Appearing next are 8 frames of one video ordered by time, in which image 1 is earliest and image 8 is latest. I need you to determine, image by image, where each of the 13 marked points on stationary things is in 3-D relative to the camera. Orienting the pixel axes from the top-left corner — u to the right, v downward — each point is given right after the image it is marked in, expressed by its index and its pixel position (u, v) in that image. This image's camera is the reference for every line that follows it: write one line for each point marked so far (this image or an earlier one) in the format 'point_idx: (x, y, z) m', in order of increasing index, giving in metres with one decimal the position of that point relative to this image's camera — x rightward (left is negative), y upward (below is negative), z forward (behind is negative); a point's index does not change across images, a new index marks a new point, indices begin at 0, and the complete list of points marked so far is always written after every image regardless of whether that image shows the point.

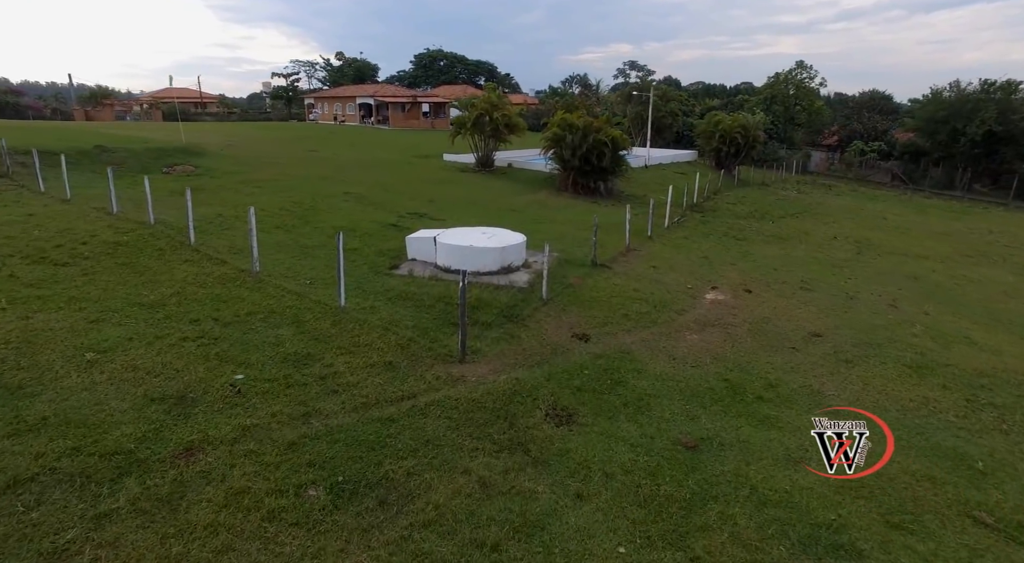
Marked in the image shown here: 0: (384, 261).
0: (-2.6, +0.3, +12.2) m
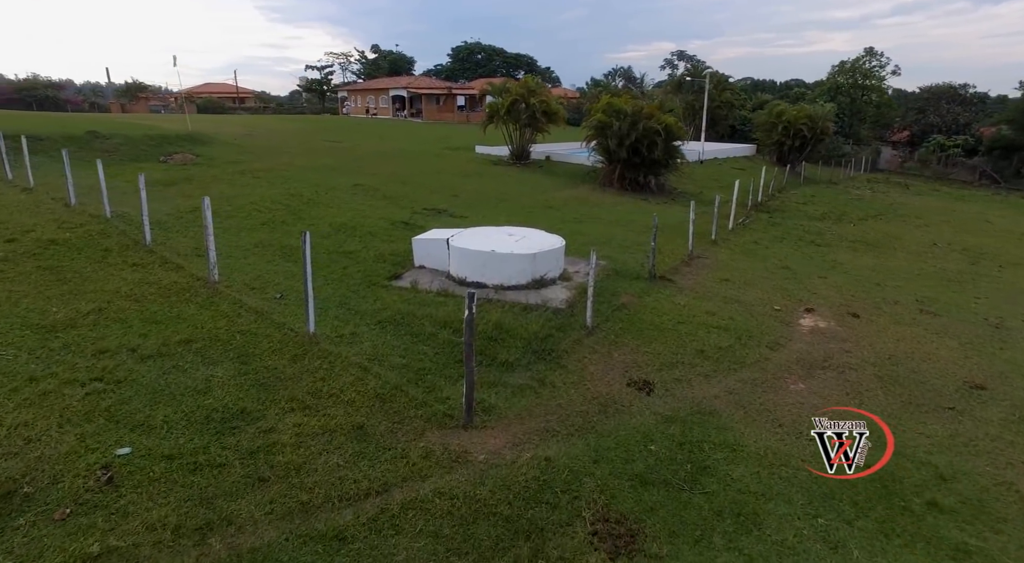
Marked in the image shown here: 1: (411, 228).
0: (-2.1, +0.2, +9.8) m
1: (-2.0, +1.0, +12.5) m
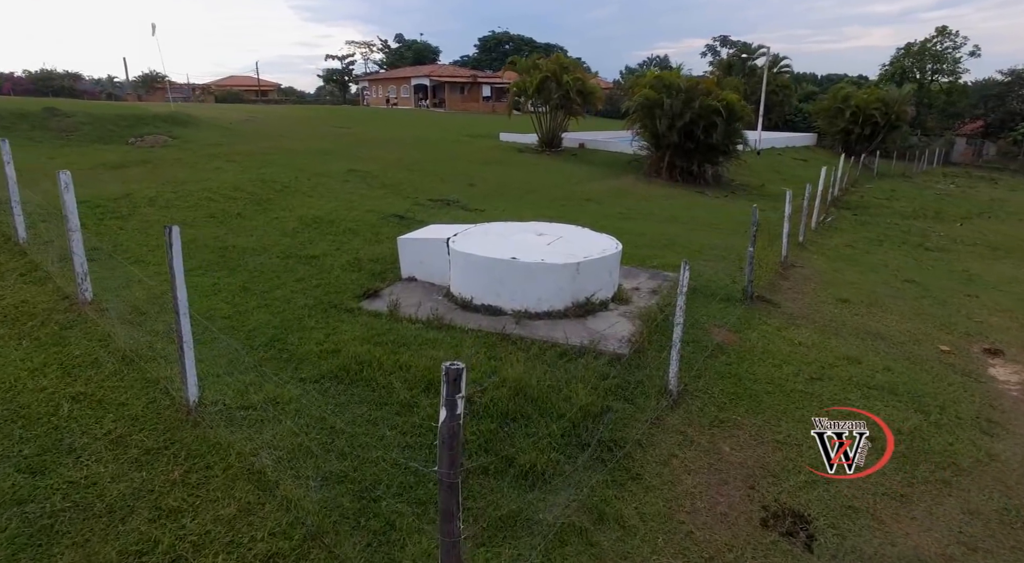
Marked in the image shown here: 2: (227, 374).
0: (-1.7, 0.0, +6.8) m
1: (-1.6, +0.9, +9.5) m
2: (-2.1, -0.6, +4.5) m
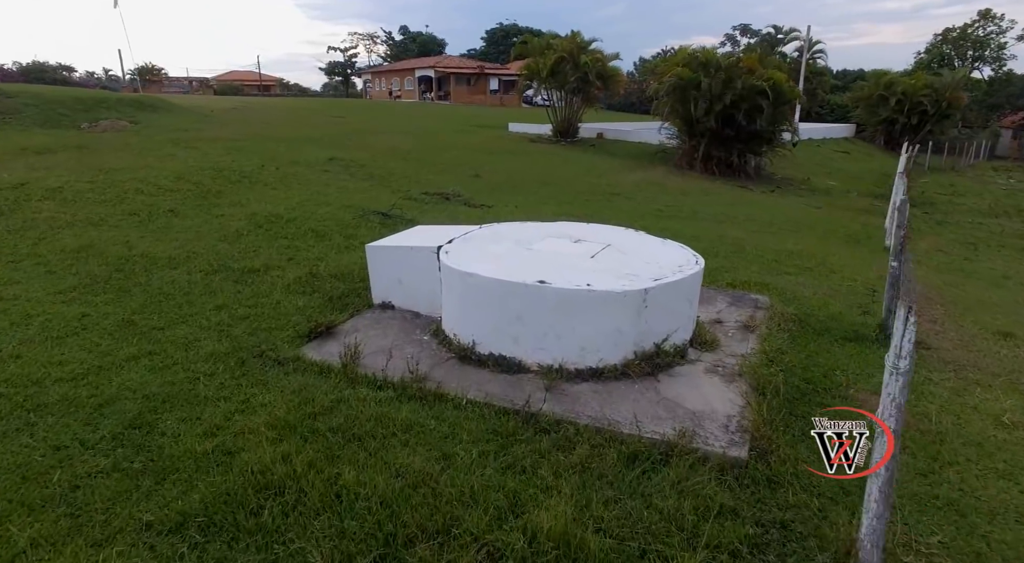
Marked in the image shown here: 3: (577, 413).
0: (-1.6, -0.3, +4.5) m
1: (-1.4, +0.7, +7.3) m
2: (-1.9, -0.9, +2.3) m
3: (+0.3, -0.7, +3.3) m
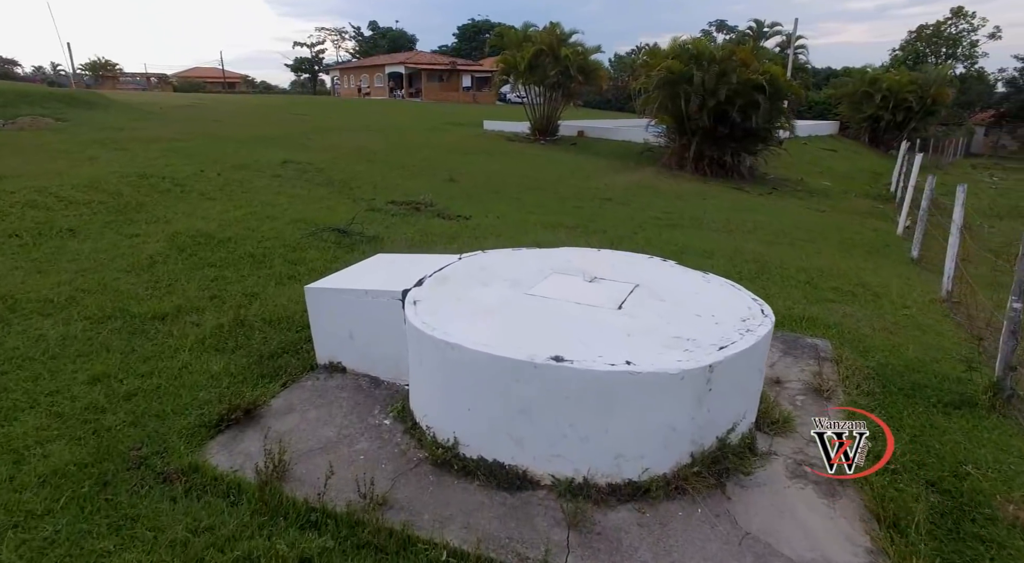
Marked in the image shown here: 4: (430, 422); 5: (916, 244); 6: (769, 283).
0: (-1.6, -0.6, +3.2) m
1: (-1.5, +0.4, +6.0) m
2: (-1.8, -1.2, +1.0) m
3: (+0.4, -1.0, +2.1) m
4: (-0.4, -0.6, +2.8) m
5: (+5.7, +0.5, +8.9) m
6: (+2.4, 0.0, +5.8) m
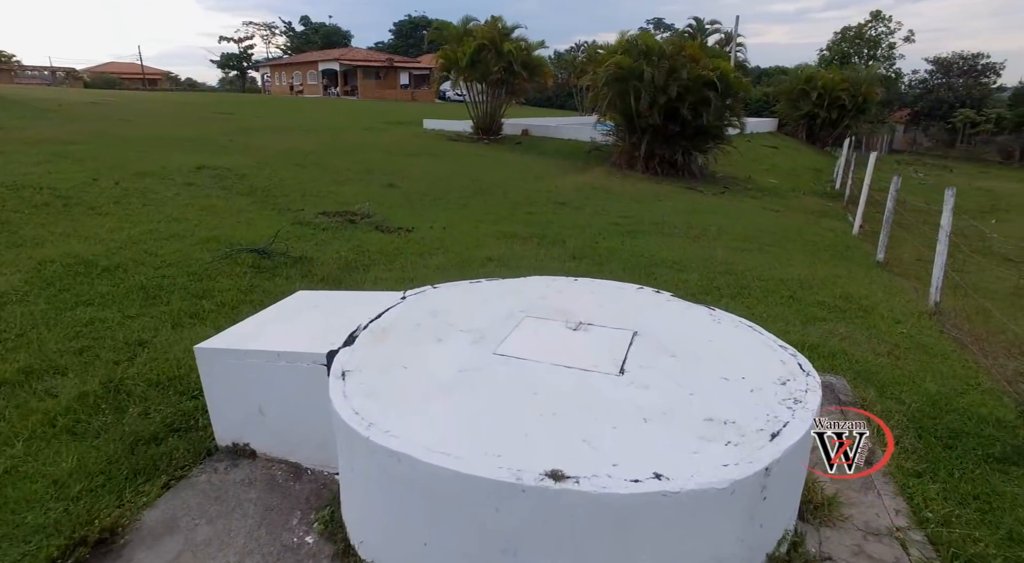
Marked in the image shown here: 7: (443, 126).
0: (-1.7, -0.8, +2.3) m
1: (-1.9, +0.1, +5.0) m
2: (-1.7, -1.5, 0.0) m
3: (+0.4, -1.2, +1.3) m
4: (-0.4, -0.8, +1.9) m
5: (+5.0, +0.5, +8.5) m
6: (+2.0, -0.2, +5.2) m
7: (-2.1, +4.8, +19.3) m
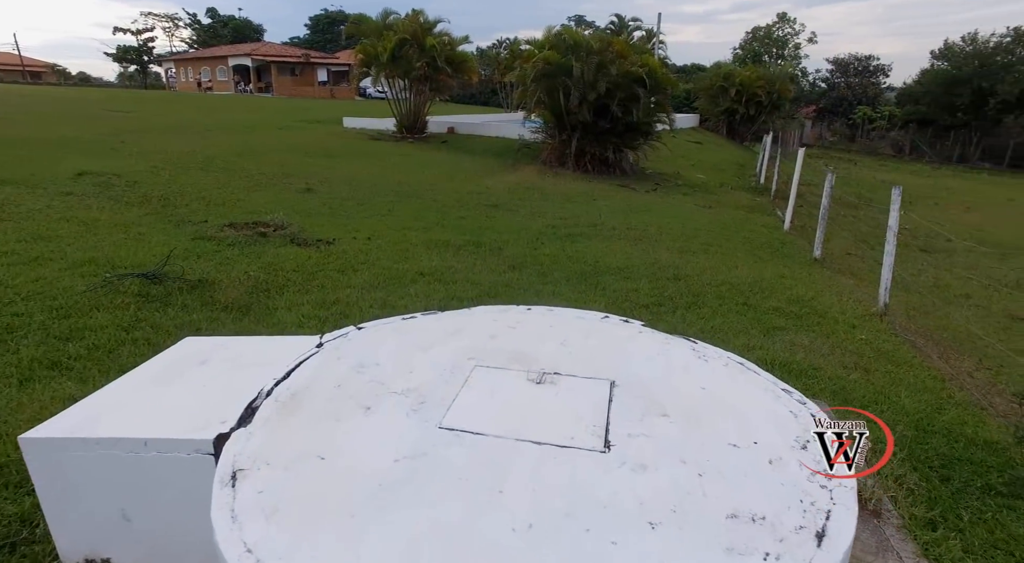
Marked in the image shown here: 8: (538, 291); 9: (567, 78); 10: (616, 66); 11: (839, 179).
0: (-1.8, -1.0, +1.5) m
1: (-2.3, -0.1, +4.2) m
2: (-1.6, -1.7, -0.7) m
3: (+0.4, -1.3, +0.8) m
4: (-0.5, -1.0, +1.4) m
5: (+4.1, +0.5, +8.5) m
6: (+1.6, -0.2, +4.8) m
7: (-4.3, +4.6, +18.4) m
8: (+0.2, -0.1, +5.3) m
9: (+1.1, +4.2, +12.9) m
10: (+2.1, +4.4, +12.8) m
11: (+10.0, +3.1, +19.0) m
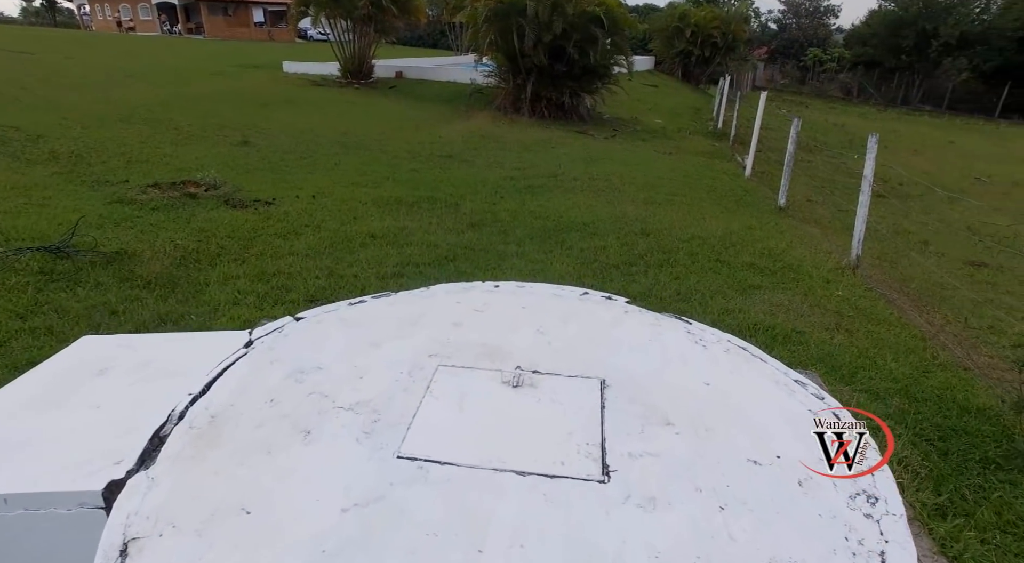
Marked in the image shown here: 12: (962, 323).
0: (-1.8, -1.1, +1.1) m
1: (-2.6, 0.0, +3.7) m
2: (-1.4, -1.9, -1.0) m
3: (+0.4, -1.4, +0.6) m
4: (-0.5, -1.0, +1.0) m
5: (+3.6, +1.2, +8.3) m
6: (+1.3, +0.1, +4.6) m
7: (-5.6, +5.8, +17.2) m
8: (-0.1, +0.2, +4.9) m
9: (+0.2, +5.1, +12.2) m
10: (+1.2, +5.4, +12.1) m
11: (+8.6, +4.8, +18.9) m
12: (+3.3, -0.3, +4.3) m
